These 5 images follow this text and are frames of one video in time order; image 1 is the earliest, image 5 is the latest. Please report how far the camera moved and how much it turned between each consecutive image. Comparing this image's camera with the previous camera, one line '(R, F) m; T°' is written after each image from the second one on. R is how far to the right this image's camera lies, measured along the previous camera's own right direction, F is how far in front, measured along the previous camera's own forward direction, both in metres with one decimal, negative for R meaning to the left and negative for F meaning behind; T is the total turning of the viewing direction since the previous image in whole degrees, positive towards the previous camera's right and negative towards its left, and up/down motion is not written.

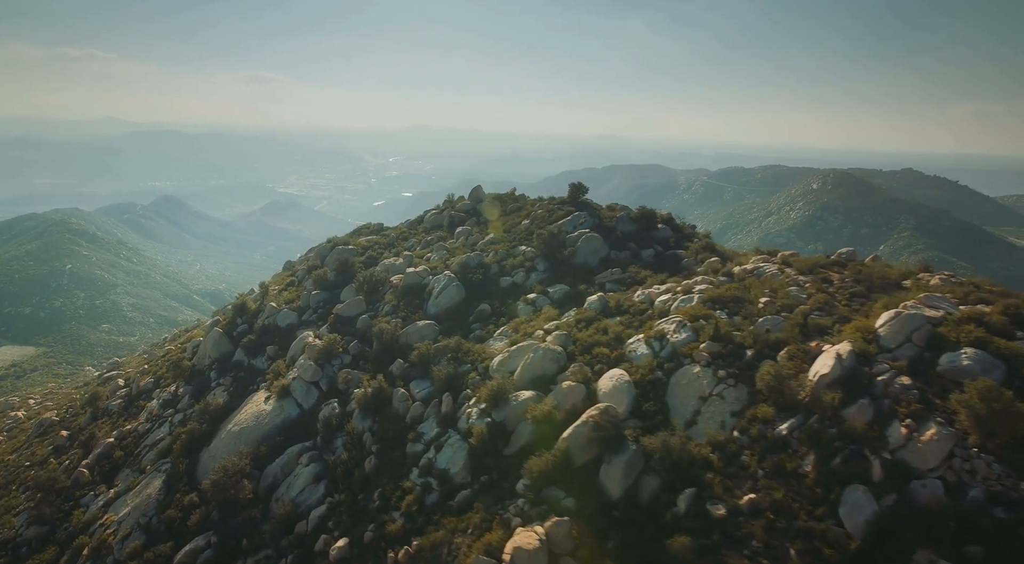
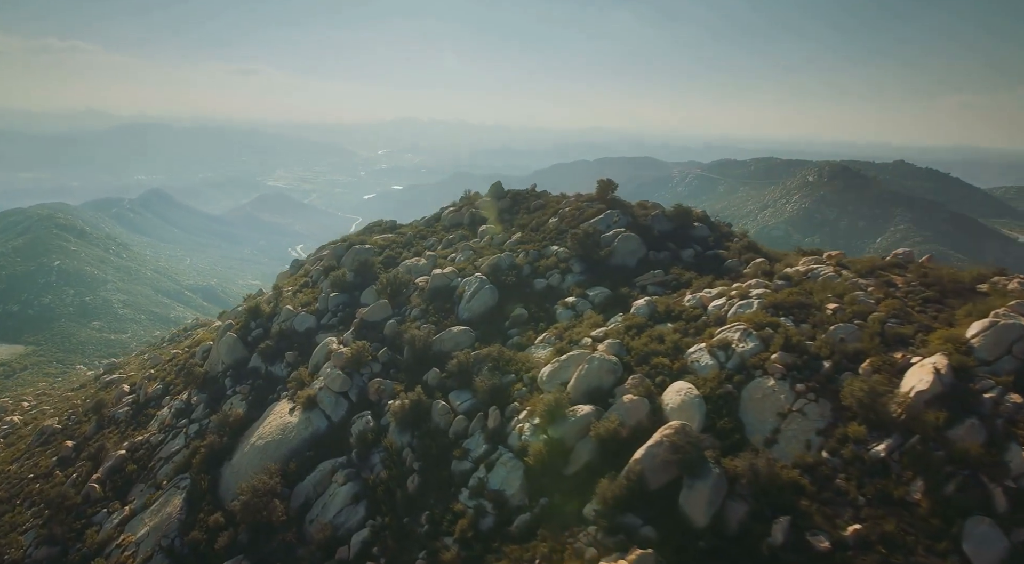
(-2.1, +1.5) m; +1°
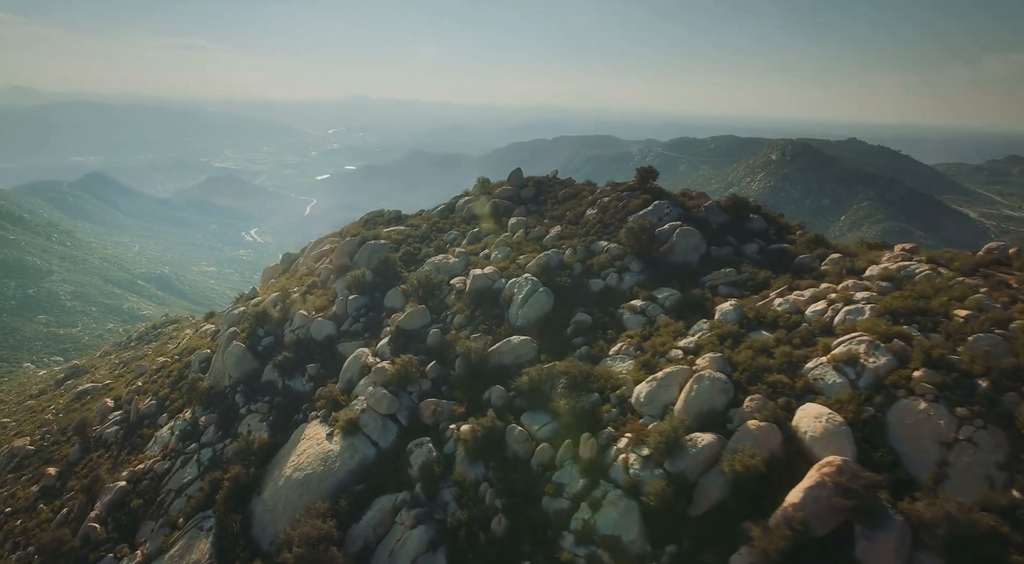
(-4.2, +3.1) m; +4°
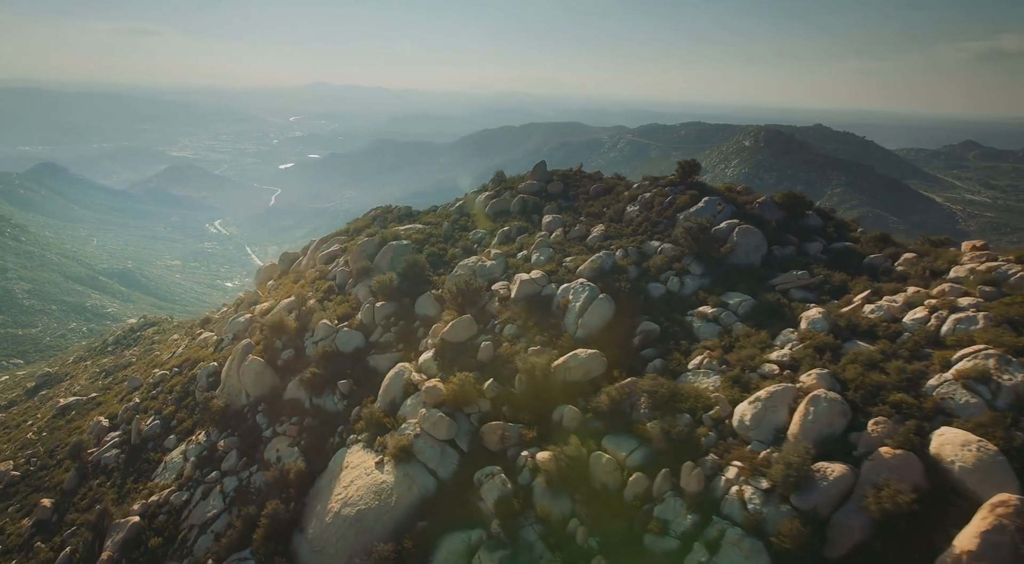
(-3.5, +2.3) m; +3°
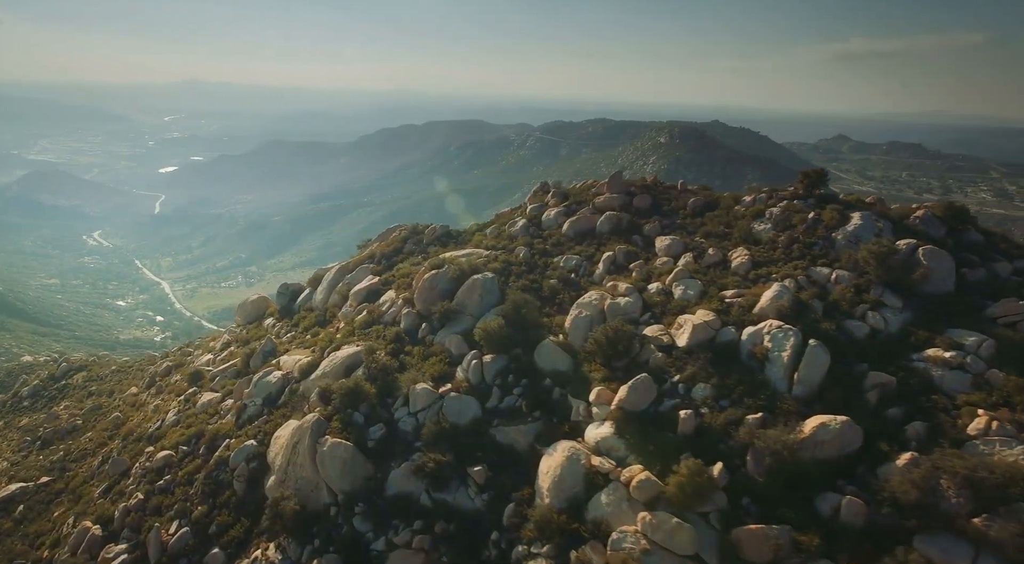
(-9.0, +6.3) m; +9°
